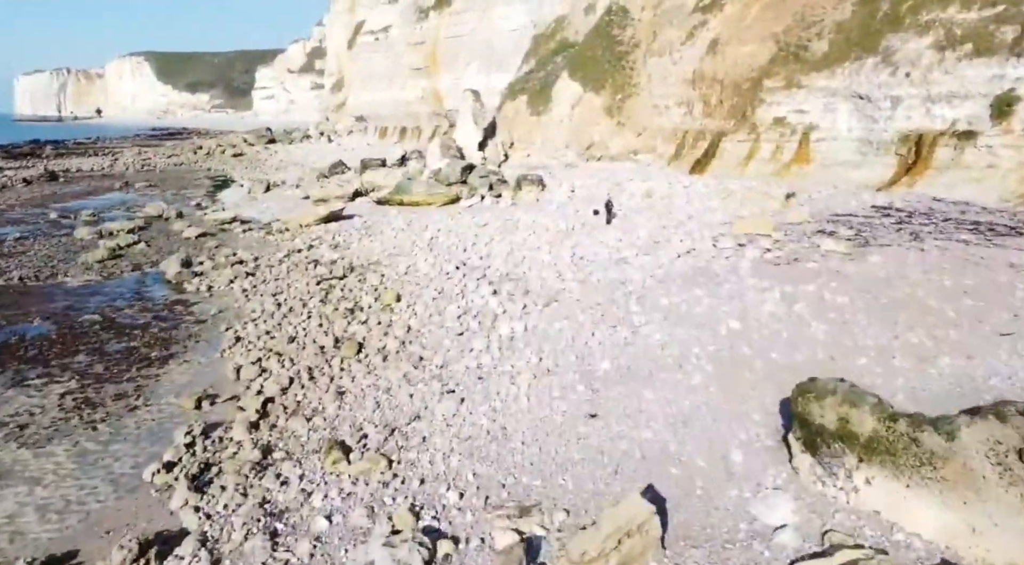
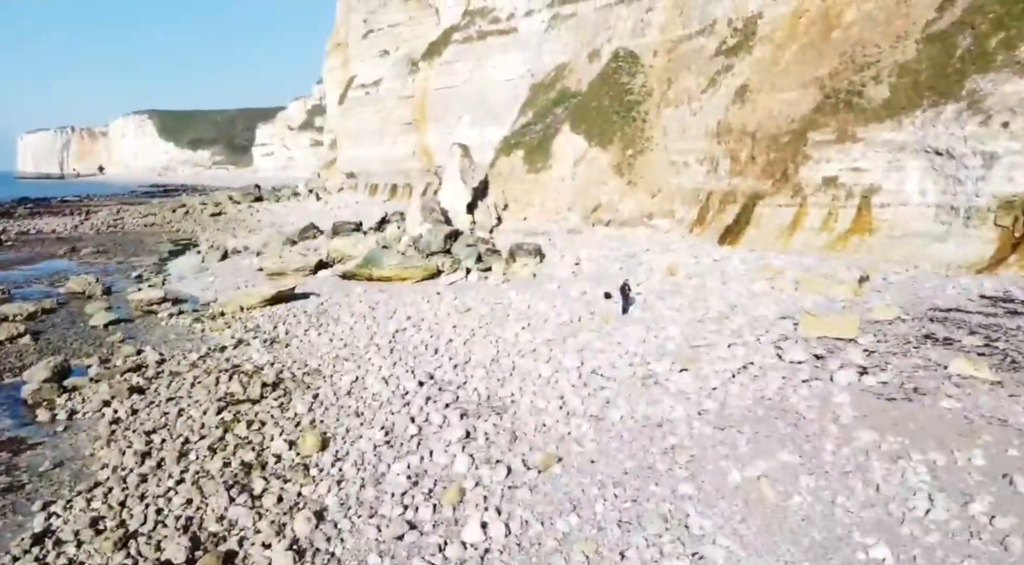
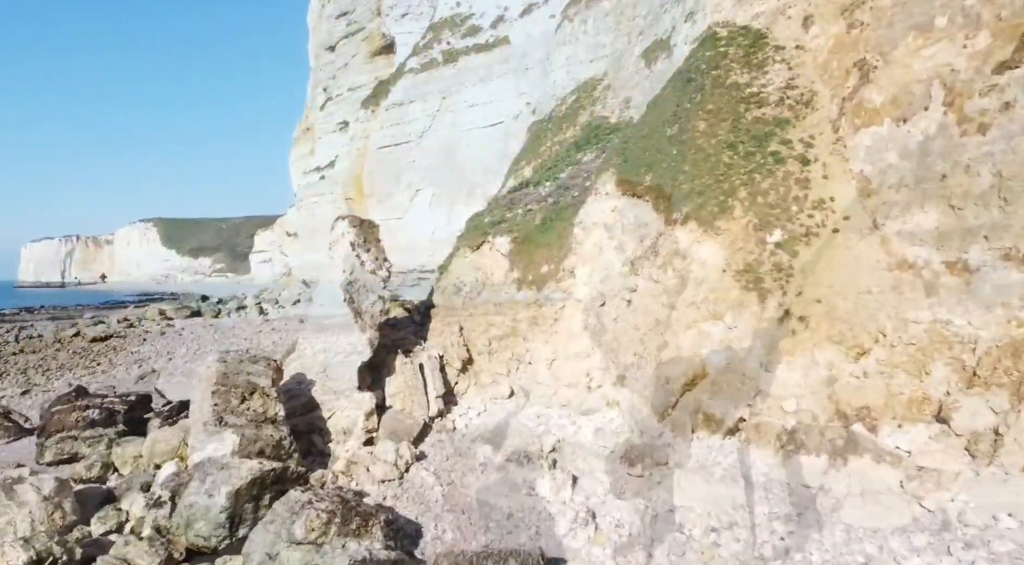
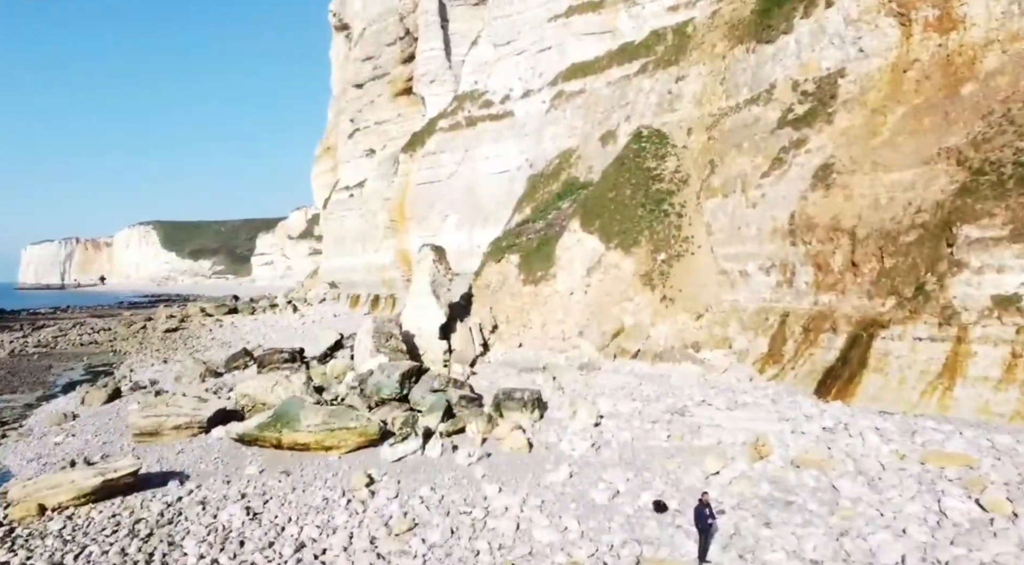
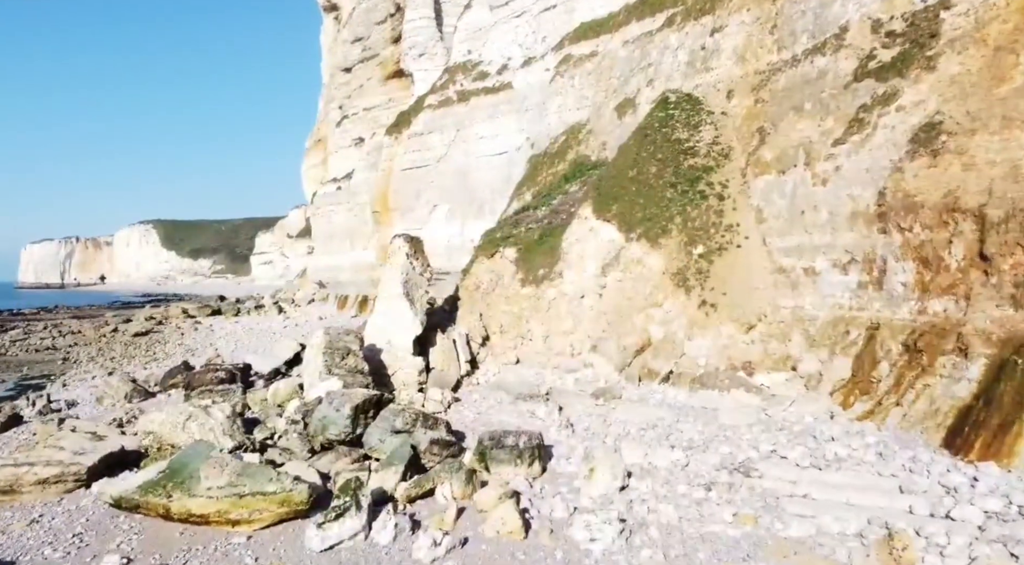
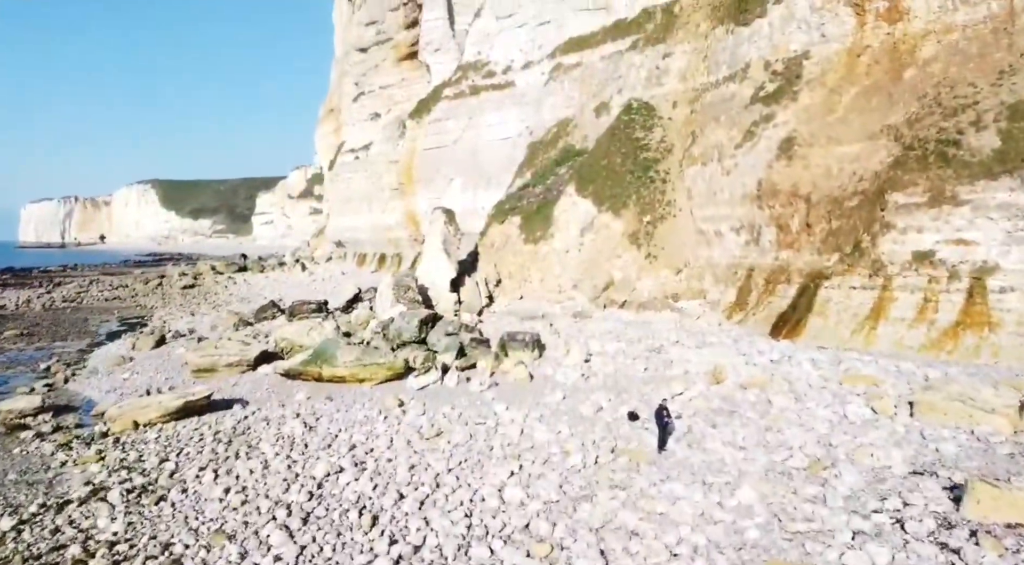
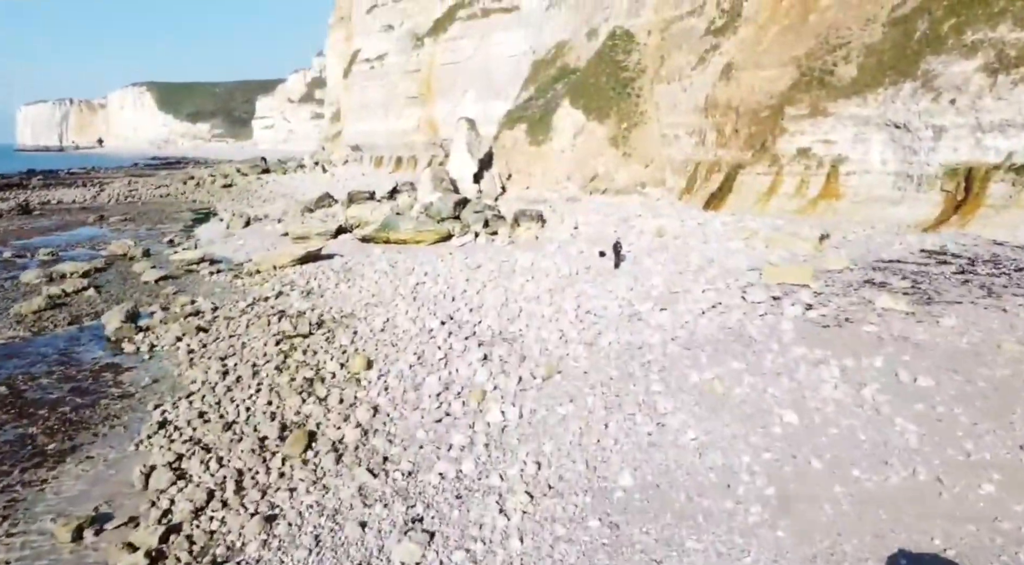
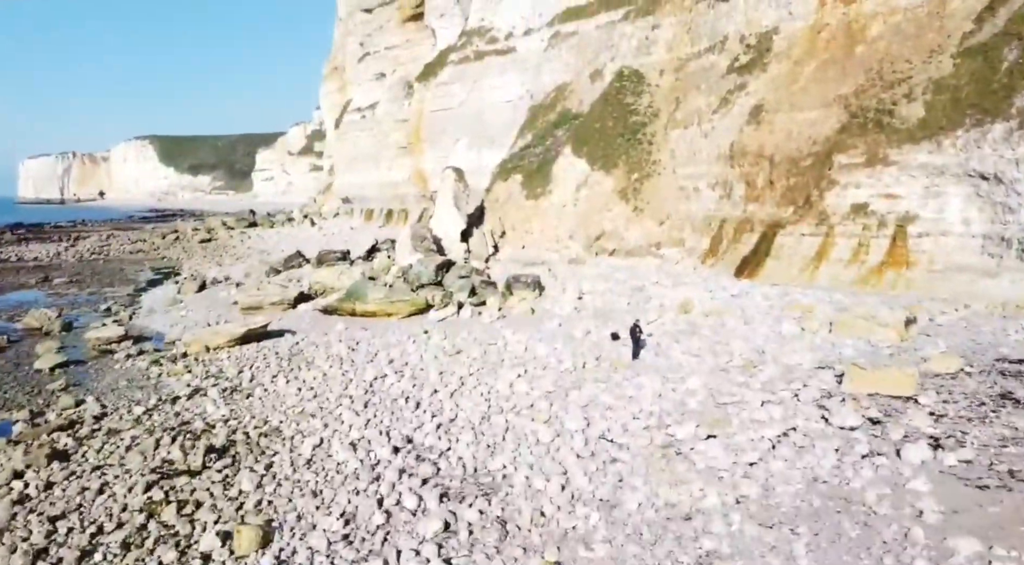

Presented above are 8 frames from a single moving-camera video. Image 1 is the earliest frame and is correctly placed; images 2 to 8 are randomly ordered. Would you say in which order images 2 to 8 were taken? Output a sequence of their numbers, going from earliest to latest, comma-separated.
7, 2, 8, 6, 4, 5, 3
